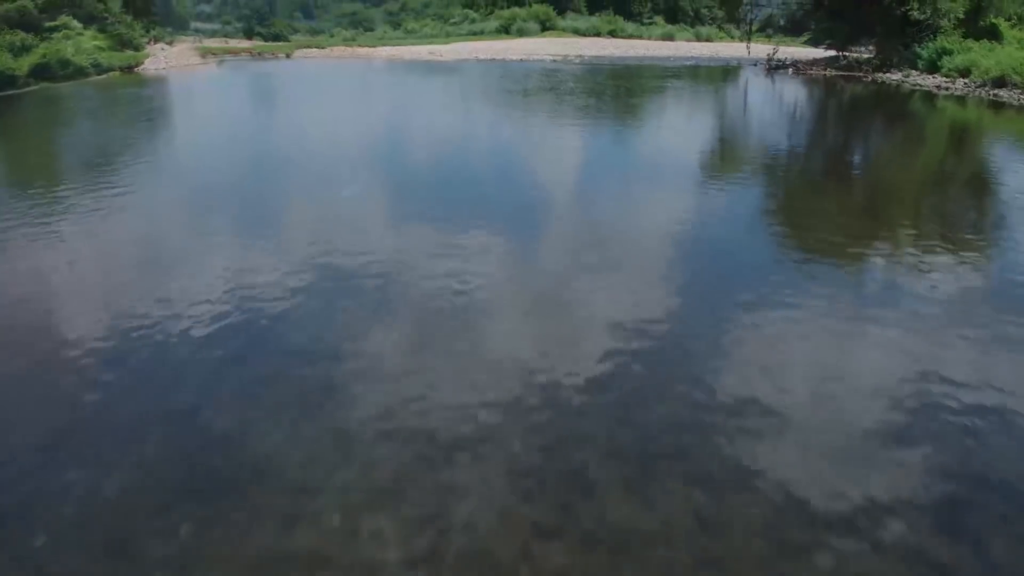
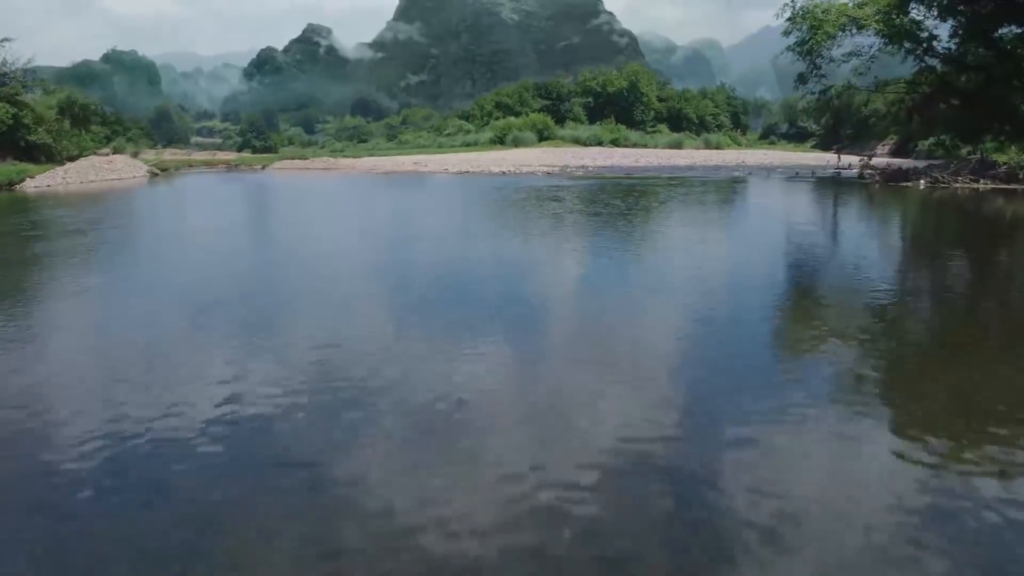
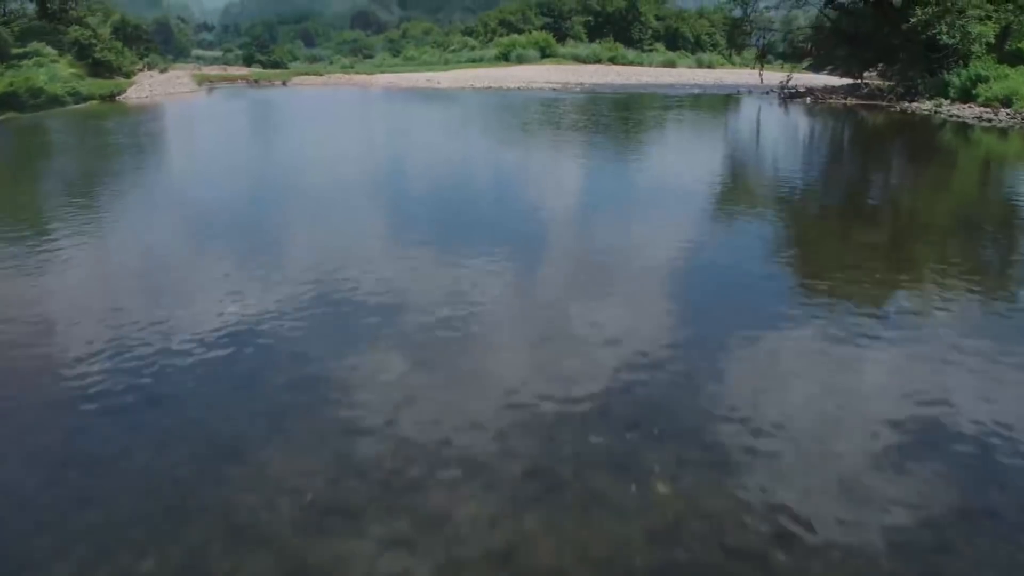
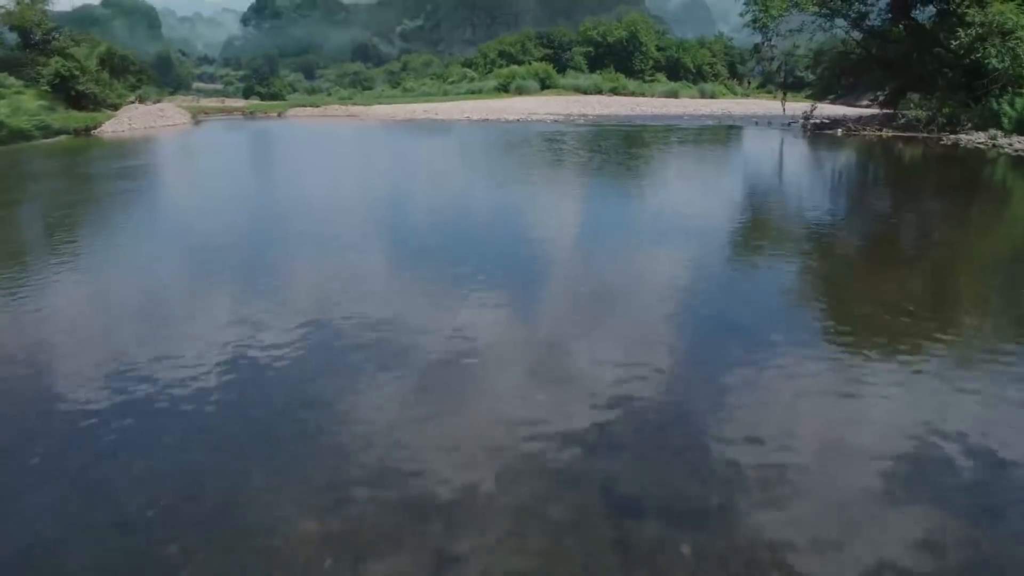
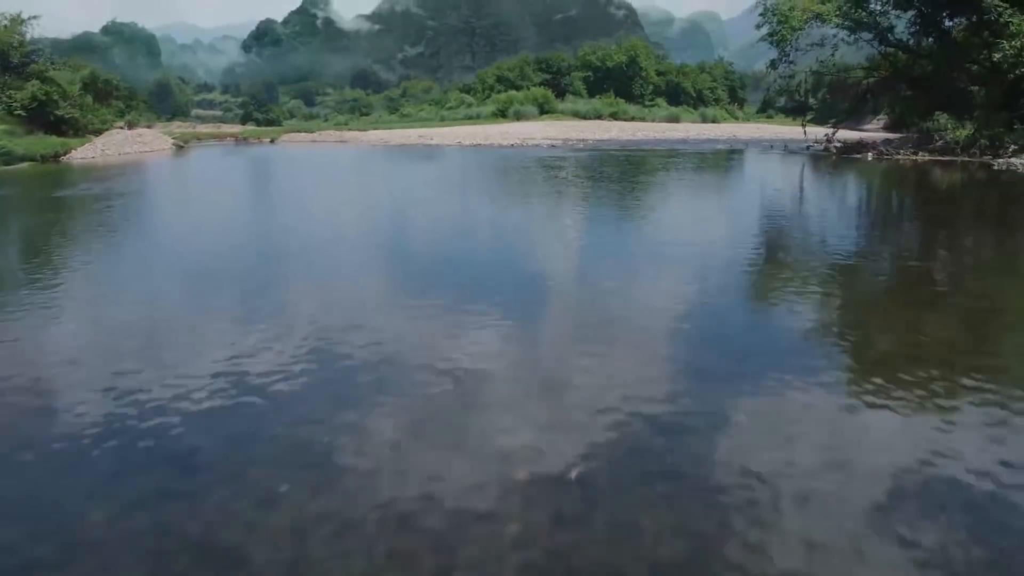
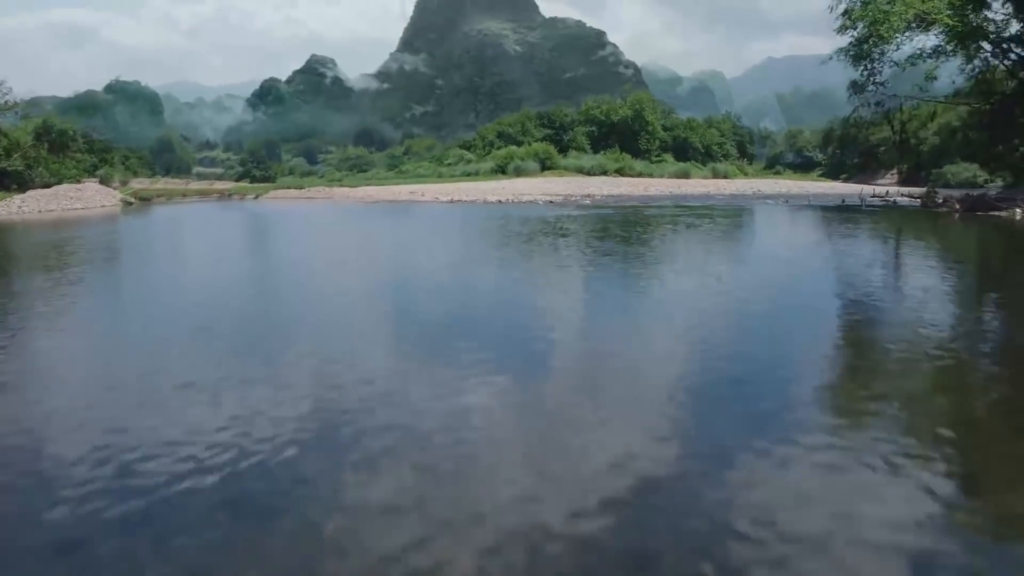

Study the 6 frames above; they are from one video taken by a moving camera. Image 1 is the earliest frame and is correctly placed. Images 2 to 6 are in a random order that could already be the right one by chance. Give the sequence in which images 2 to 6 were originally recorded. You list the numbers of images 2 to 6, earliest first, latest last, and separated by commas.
3, 4, 5, 2, 6
